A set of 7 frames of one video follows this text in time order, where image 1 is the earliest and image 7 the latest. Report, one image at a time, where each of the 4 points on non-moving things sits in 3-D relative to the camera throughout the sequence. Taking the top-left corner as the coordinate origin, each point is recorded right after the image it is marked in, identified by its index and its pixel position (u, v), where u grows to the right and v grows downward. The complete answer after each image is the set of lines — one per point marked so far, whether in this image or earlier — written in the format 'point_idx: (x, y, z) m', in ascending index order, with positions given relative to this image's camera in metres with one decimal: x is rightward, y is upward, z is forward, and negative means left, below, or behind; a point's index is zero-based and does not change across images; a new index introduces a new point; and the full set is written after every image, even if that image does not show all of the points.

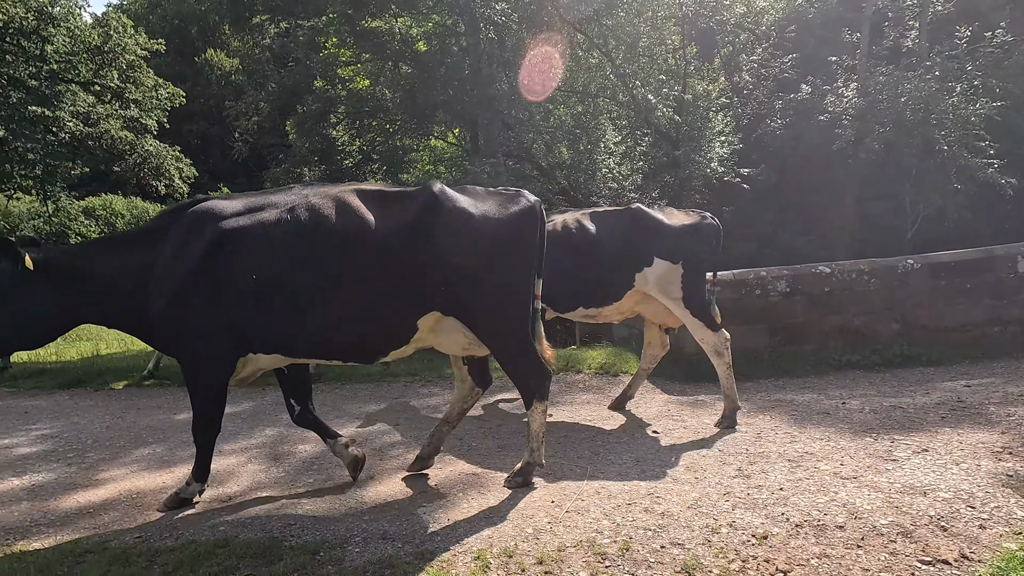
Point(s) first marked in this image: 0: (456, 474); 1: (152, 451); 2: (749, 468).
0: (-0.4, -1.3, +3.8) m
1: (-3.0, -1.4, +4.5) m
2: (+1.6, -1.2, +3.6) m
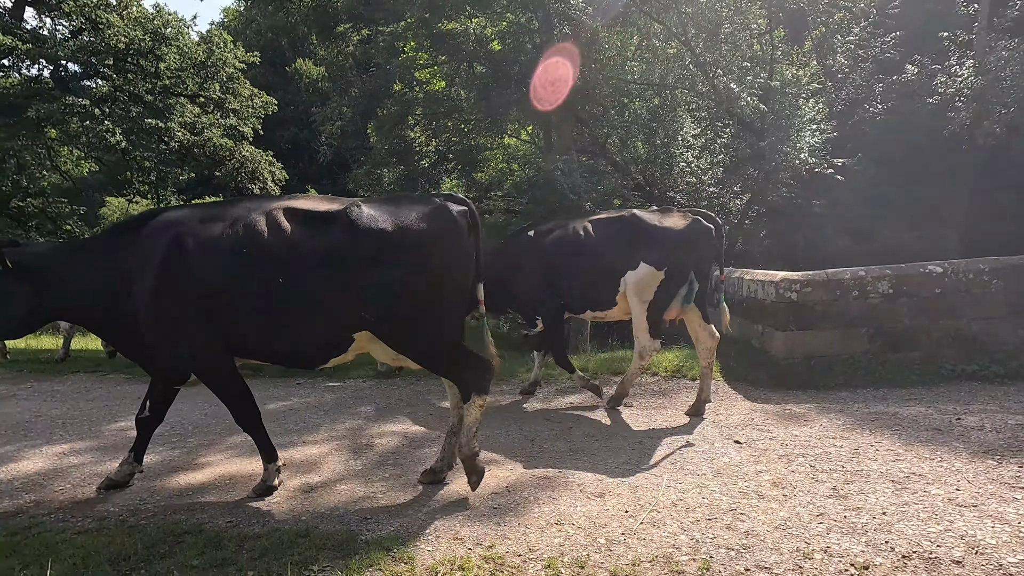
0: (+0.1, -1.3, +3.8) m
1: (-2.4, -1.3, +4.8) m
2: (+2.1, -1.2, +3.3) m
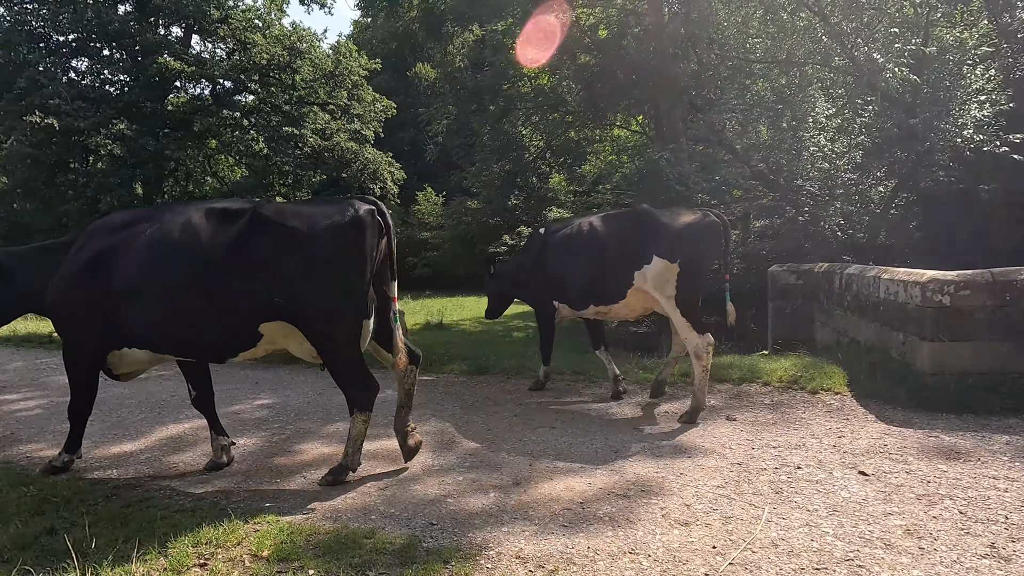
0: (+0.6, -1.3, +3.5) m
1: (-1.6, -1.3, +5.0) m
2: (+2.5, -1.3, +2.6) m
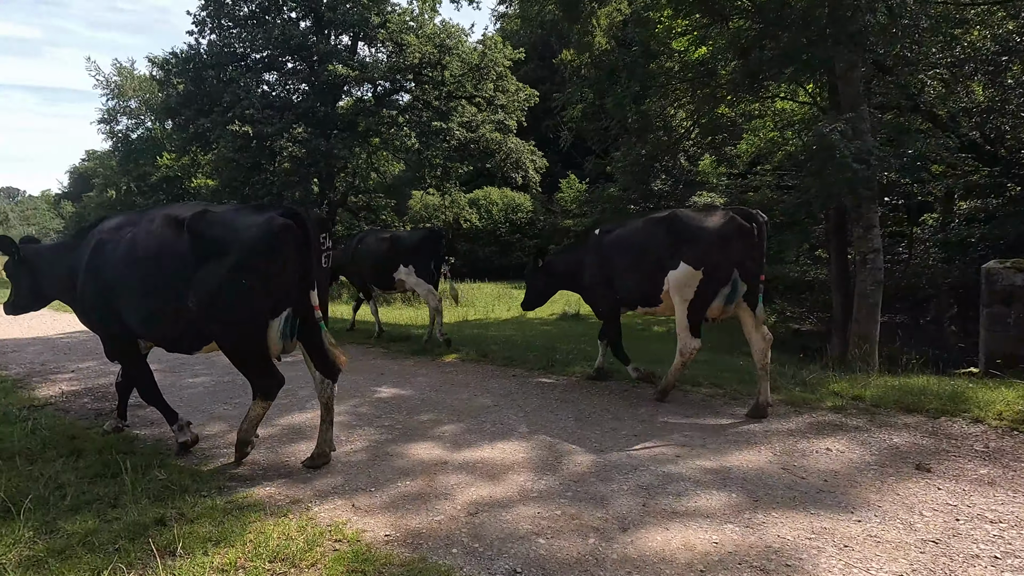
0: (+1.2, -1.4, +2.8) m
1: (-0.6, -1.3, +4.8) m
2: (+2.7, -1.4, +1.4) m
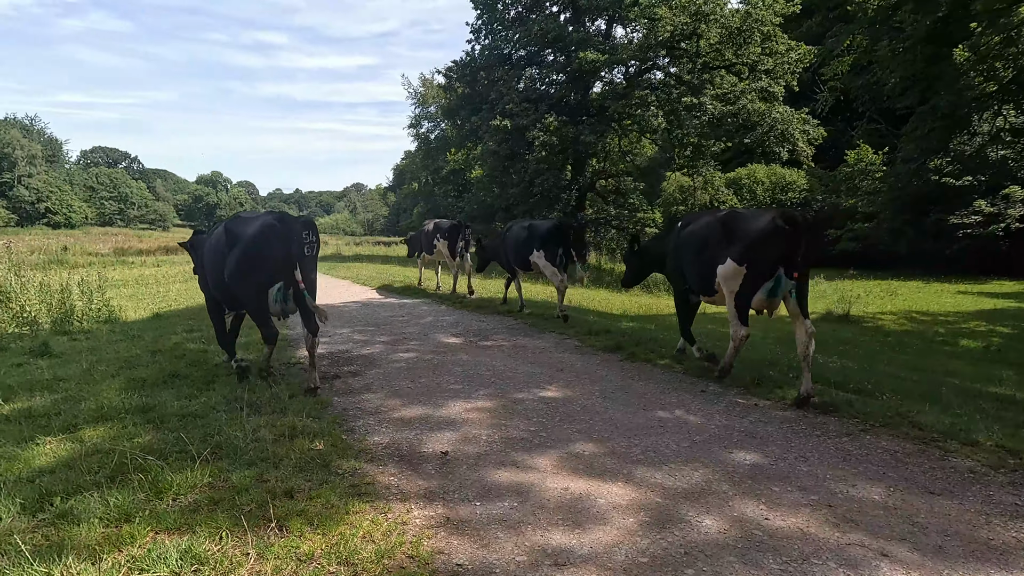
0: (+1.3, -1.5, +1.7) m
1: (+0.7, -1.3, +4.3) m
2: (+2.0, -1.6, -0.2) m
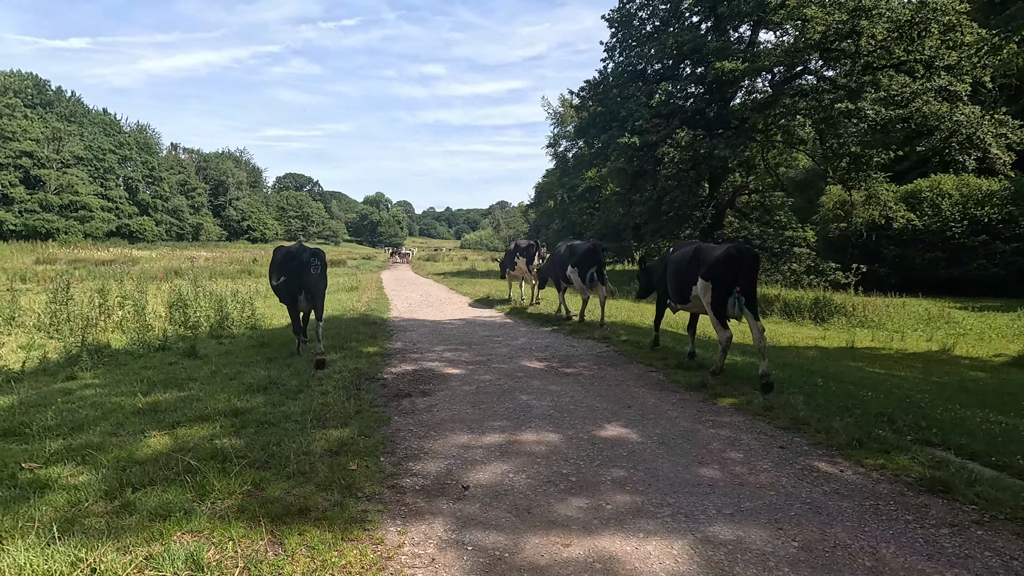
0: (+0.7, -1.7, +1.2) m
1: (+0.8, -1.6, +3.9) m
2: (+1.0, -1.8, -0.8) m
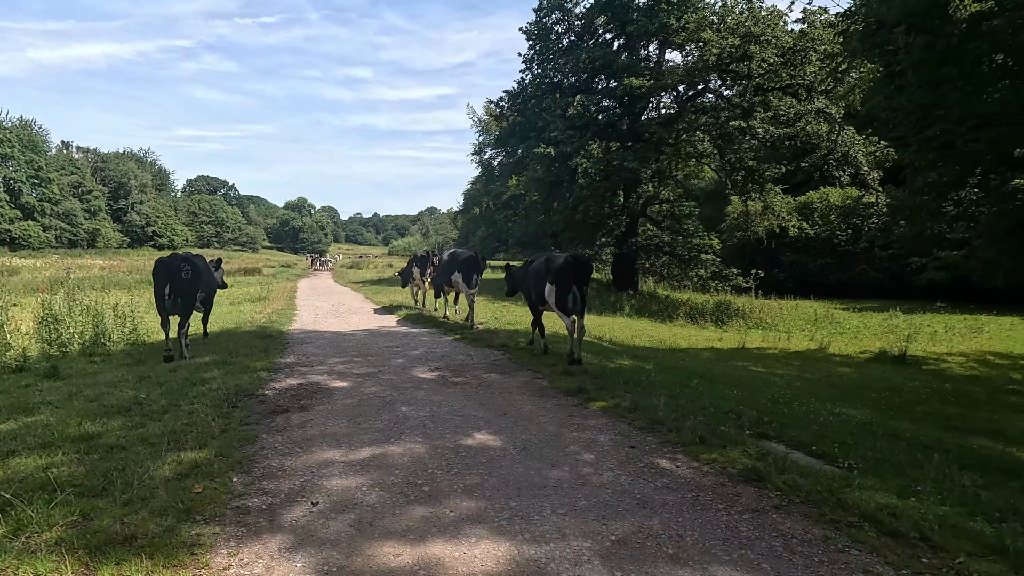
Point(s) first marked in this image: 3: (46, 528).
0: (-0.1, -1.8, +1.4) m
1: (-0.3, -1.7, +4.1) m
2: (+0.5, -1.9, -0.5) m
3: (-3.2, -1.7, +3.7) m
